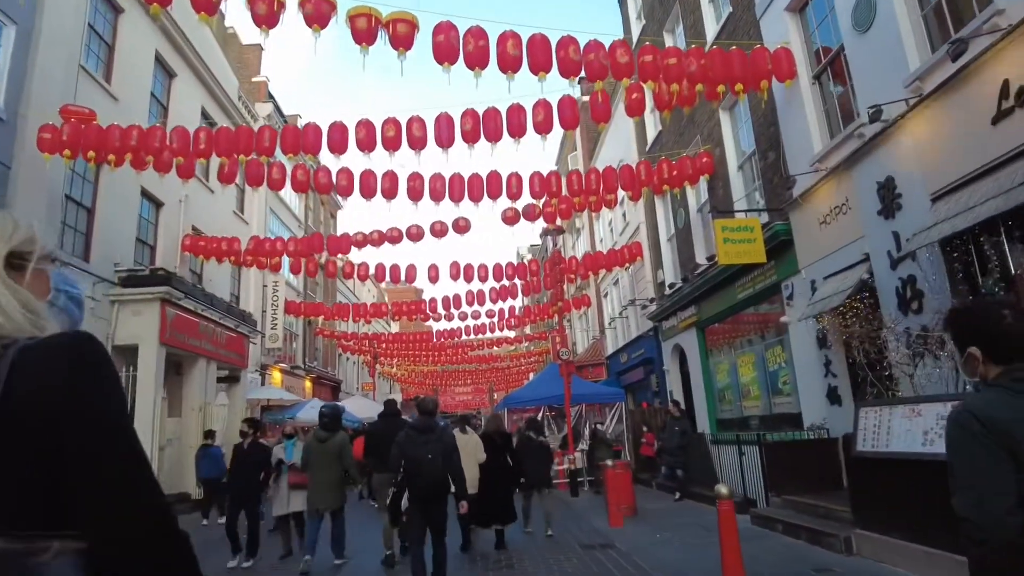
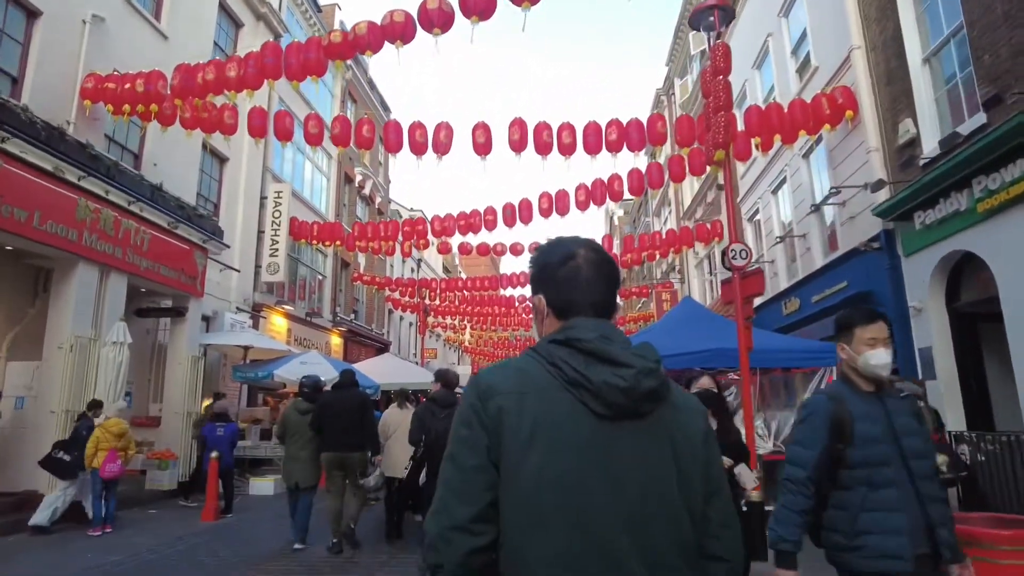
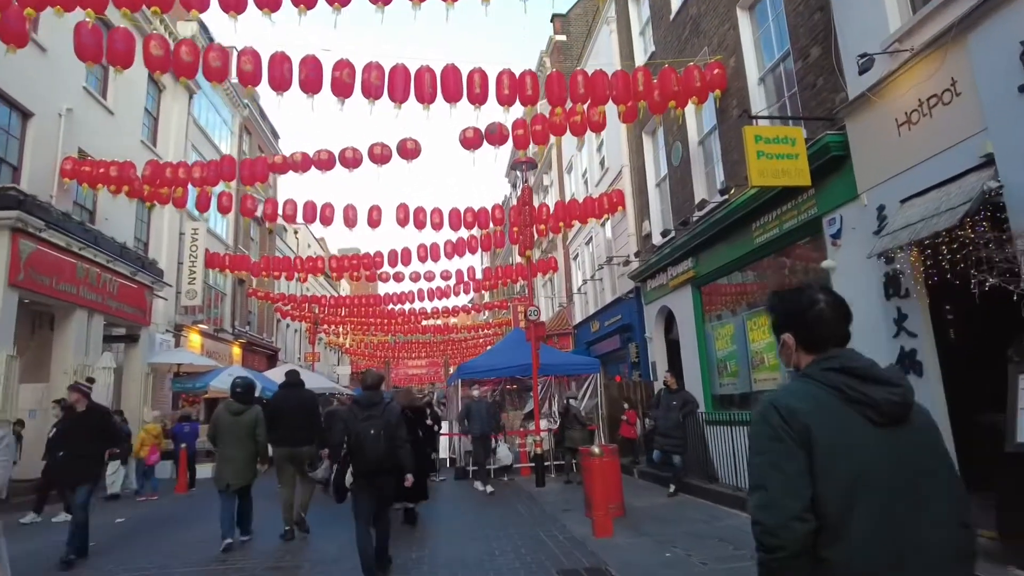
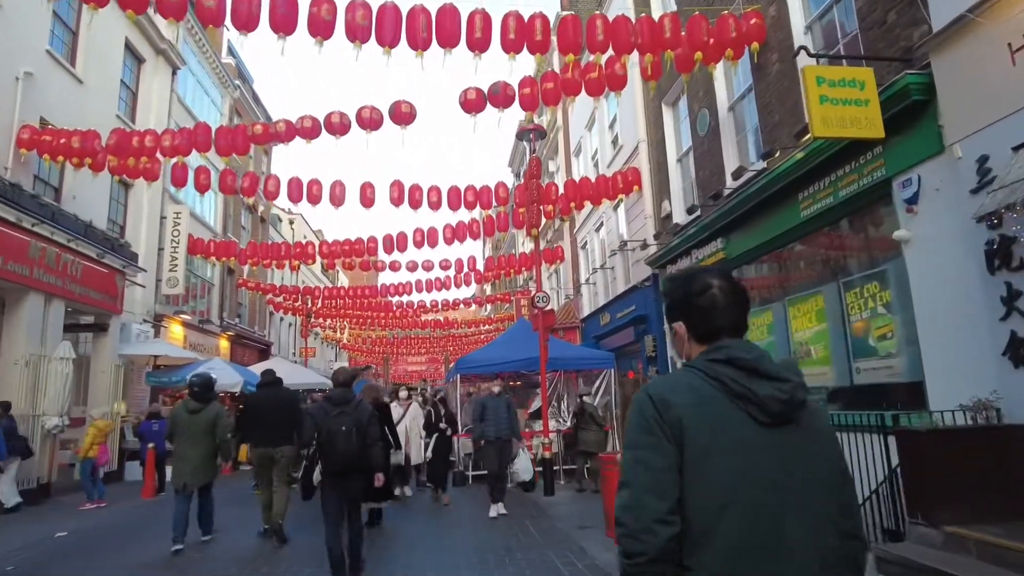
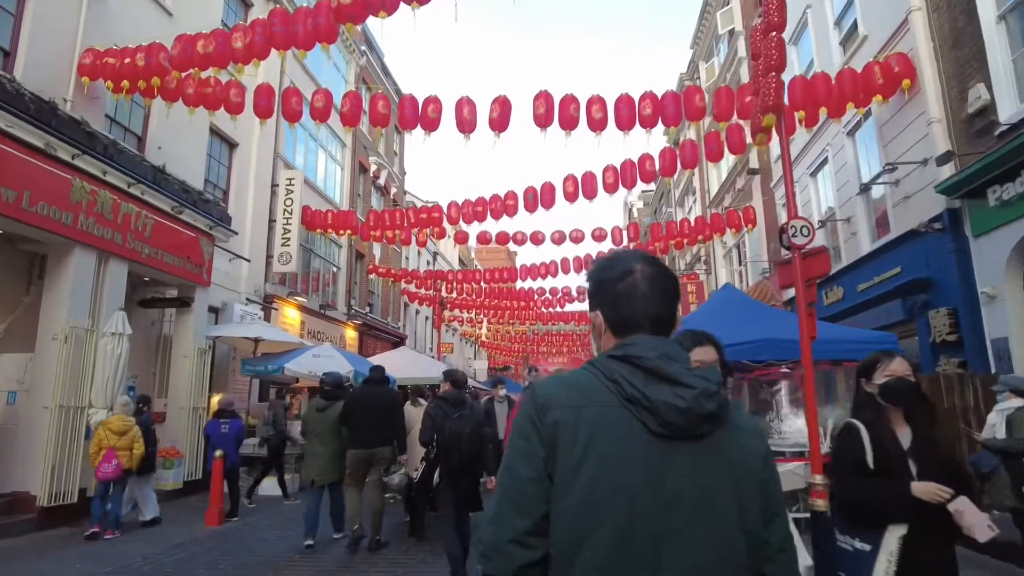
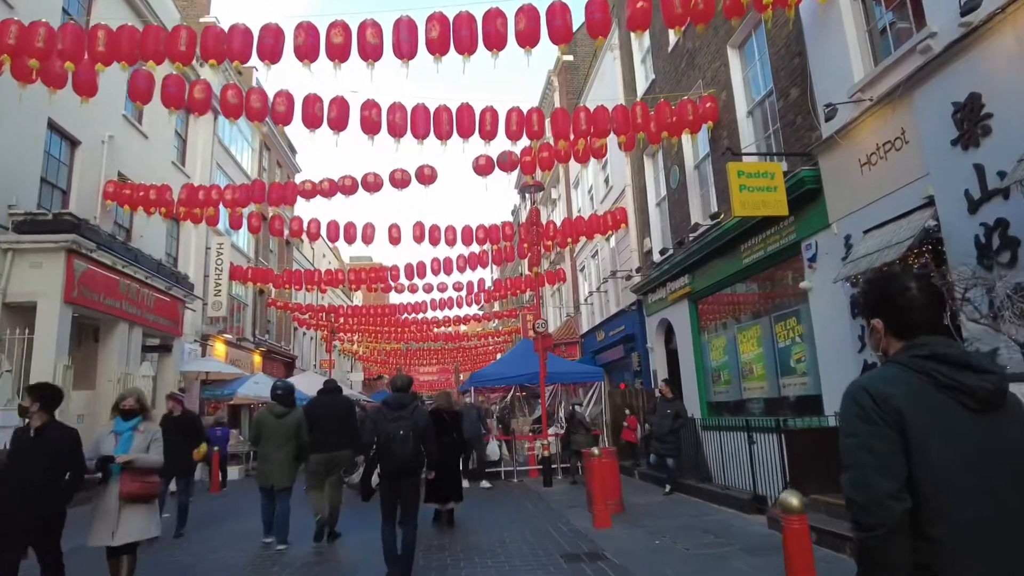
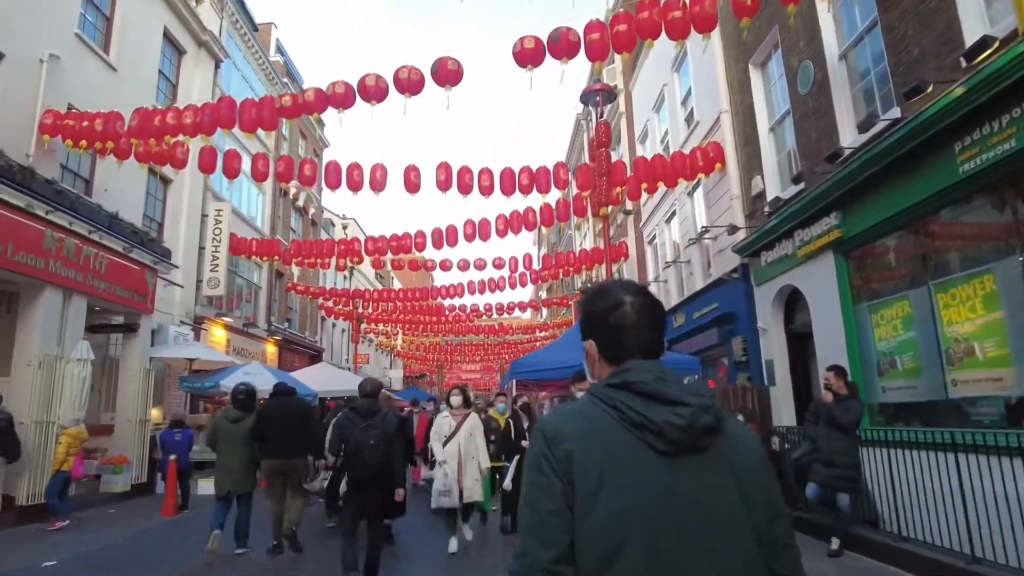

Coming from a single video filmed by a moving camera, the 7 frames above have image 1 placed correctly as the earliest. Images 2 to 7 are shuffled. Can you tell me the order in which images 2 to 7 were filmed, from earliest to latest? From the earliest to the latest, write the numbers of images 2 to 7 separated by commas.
6, 3, 4, 7, 2, 5
